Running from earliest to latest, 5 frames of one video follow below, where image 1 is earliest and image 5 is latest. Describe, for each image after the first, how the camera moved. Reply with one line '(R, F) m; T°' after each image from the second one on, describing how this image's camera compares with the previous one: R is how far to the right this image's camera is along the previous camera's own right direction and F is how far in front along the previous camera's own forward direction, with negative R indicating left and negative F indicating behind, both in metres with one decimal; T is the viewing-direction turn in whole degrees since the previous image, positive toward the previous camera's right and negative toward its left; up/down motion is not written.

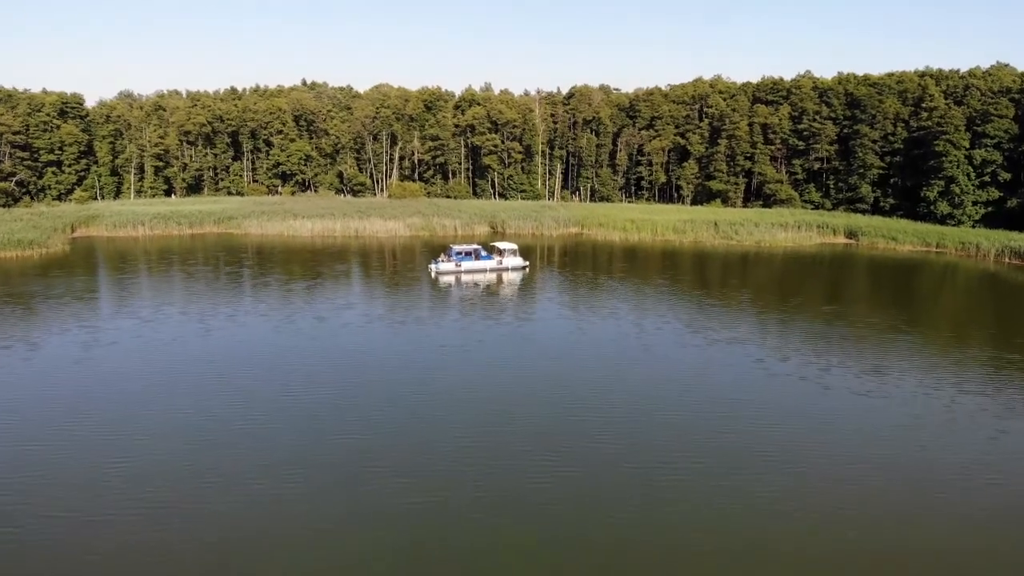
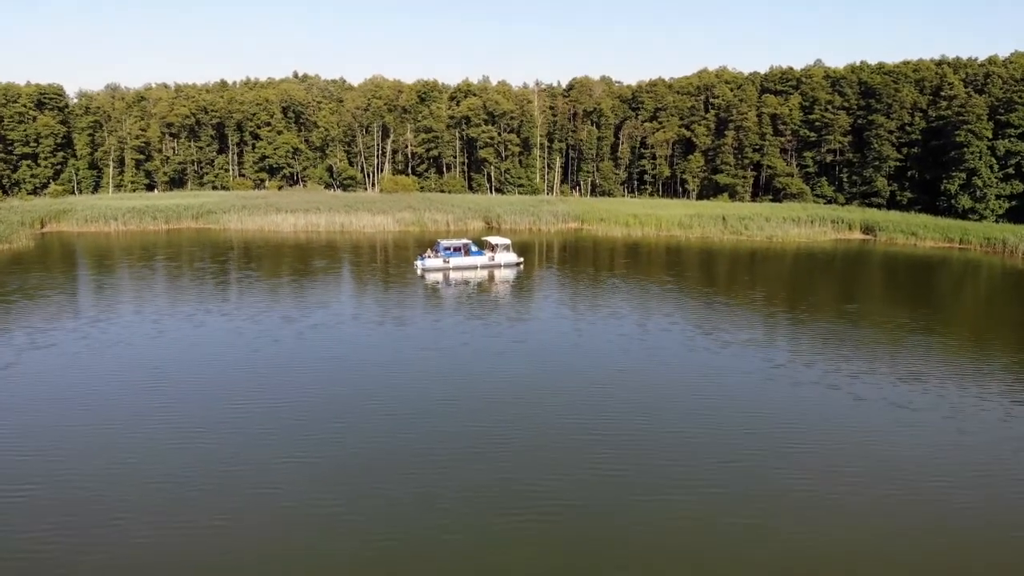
(+0.4, +3.1) m; 0°
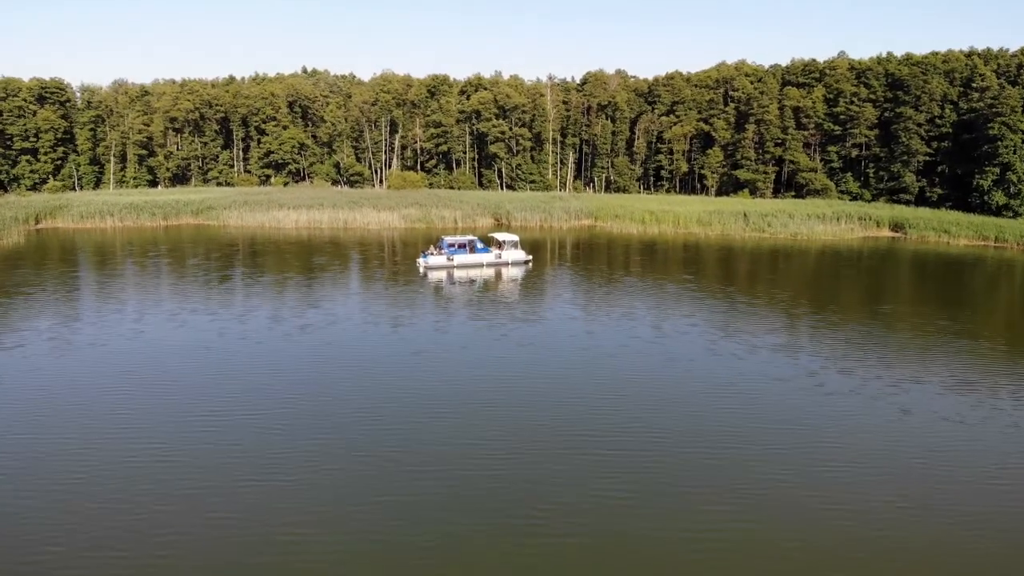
(+0.3, +2.1) m; -1°
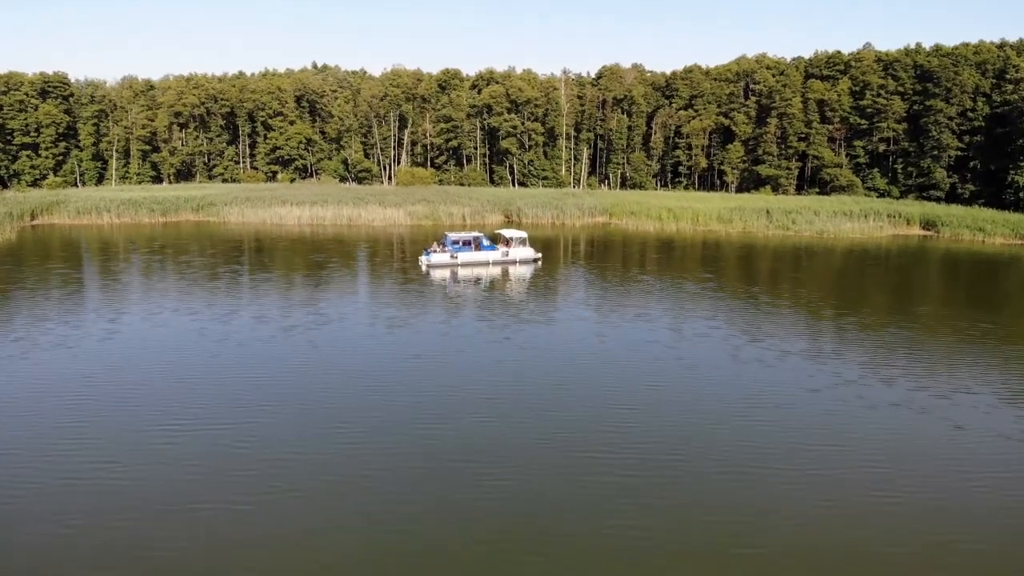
(+0.3, +2.0) m; -1°
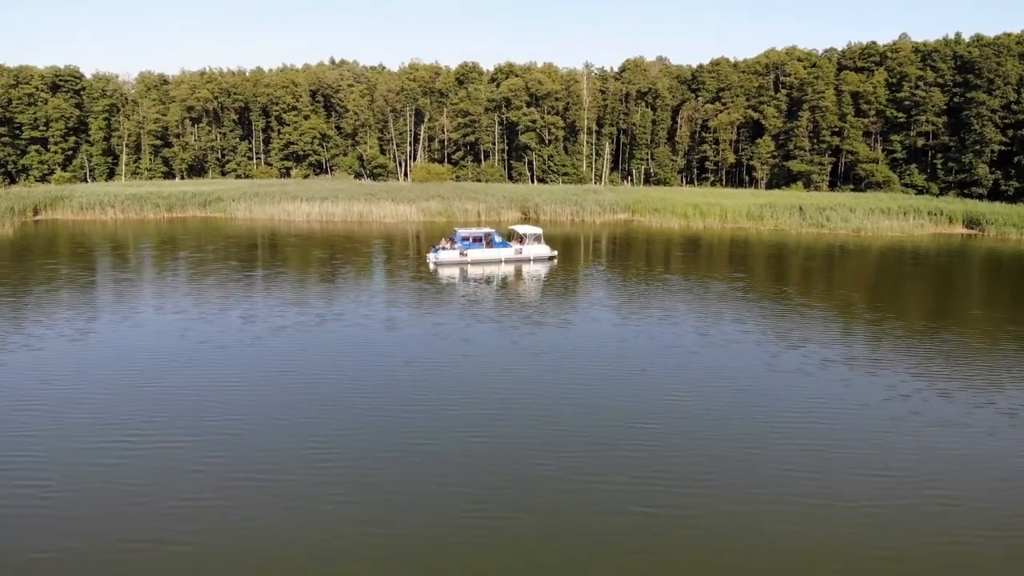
(+0.3, +2.1) m; -2°
